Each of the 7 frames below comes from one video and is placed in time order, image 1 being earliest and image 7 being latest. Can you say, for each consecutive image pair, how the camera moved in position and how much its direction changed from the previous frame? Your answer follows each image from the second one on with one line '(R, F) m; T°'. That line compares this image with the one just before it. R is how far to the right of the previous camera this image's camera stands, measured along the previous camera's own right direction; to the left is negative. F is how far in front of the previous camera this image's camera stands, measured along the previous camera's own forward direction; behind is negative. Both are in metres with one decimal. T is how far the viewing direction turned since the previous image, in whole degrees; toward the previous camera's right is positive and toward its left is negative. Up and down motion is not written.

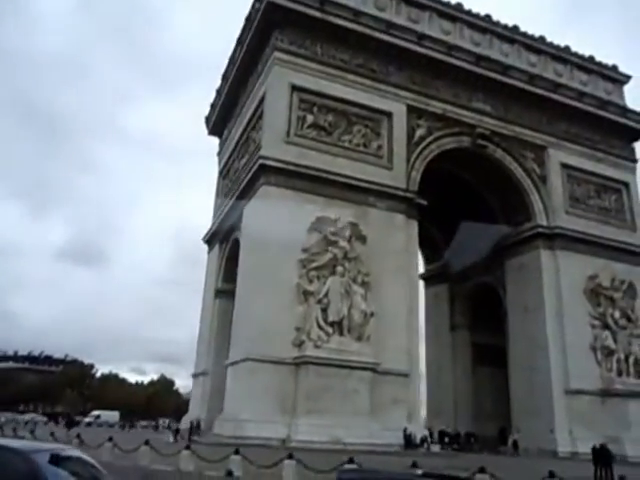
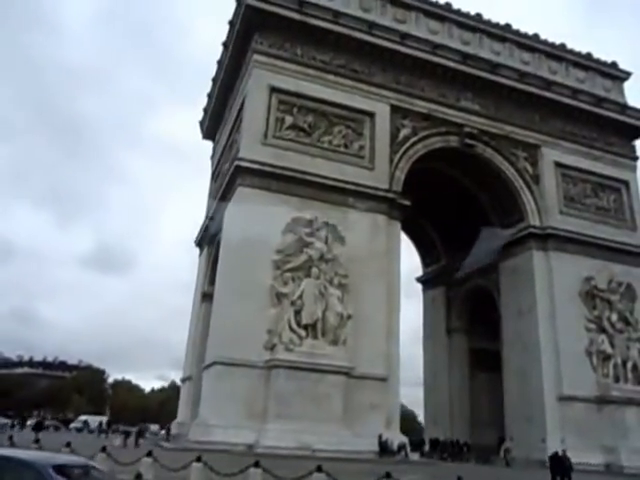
(+1.3, +0.3) m; -3°
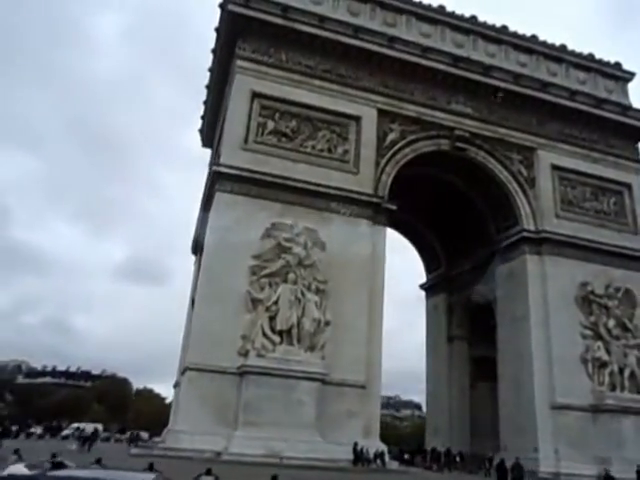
(+1.5, +0.2) m; -4°
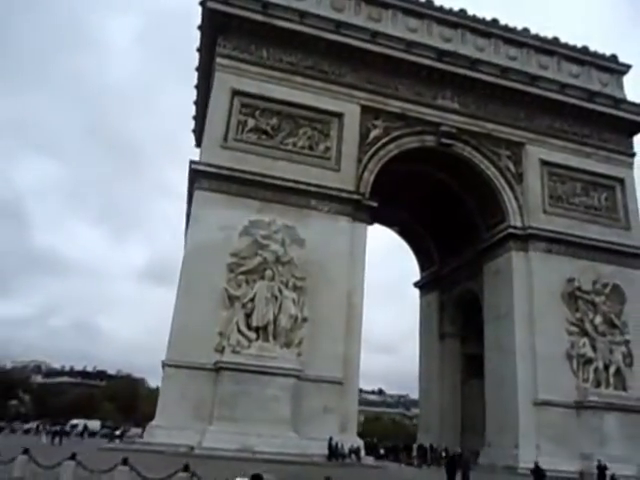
(+1.1, 0.0) m; -2°
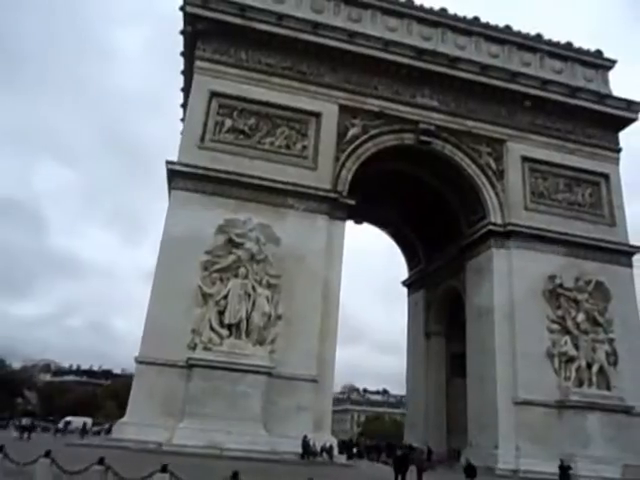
(+1.1, 0.0) m; -2°
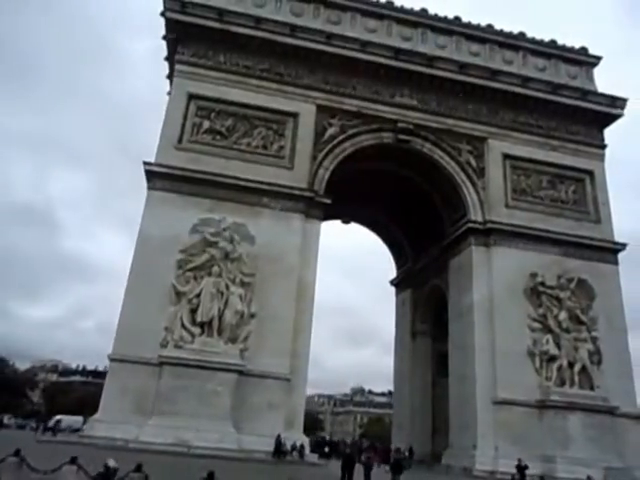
(+1.1, 0.0) m; -2°
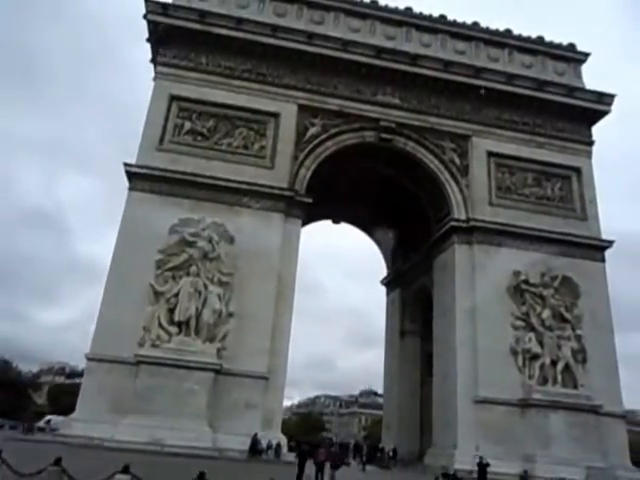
(+0.9, 0.0) m; -1°
